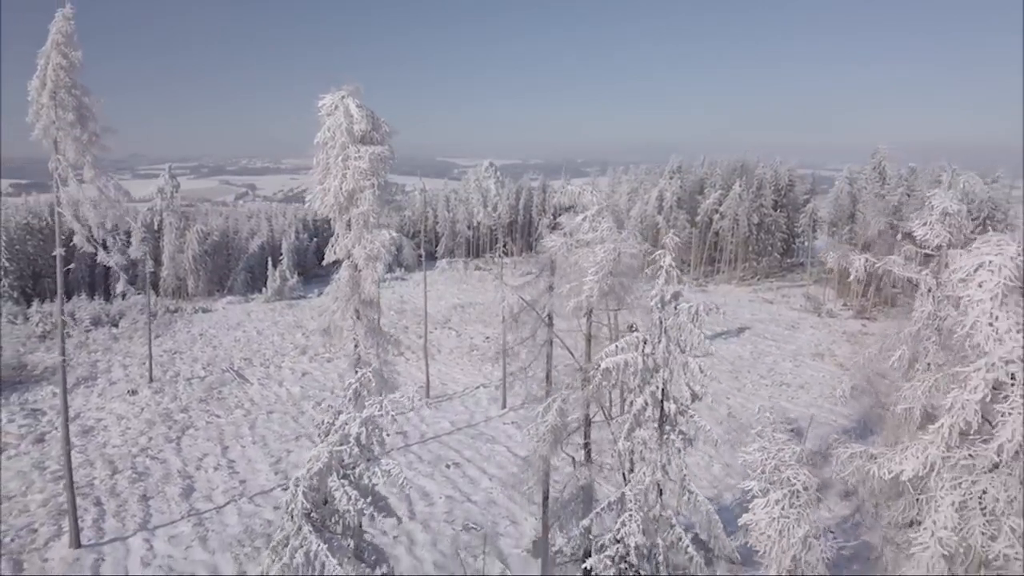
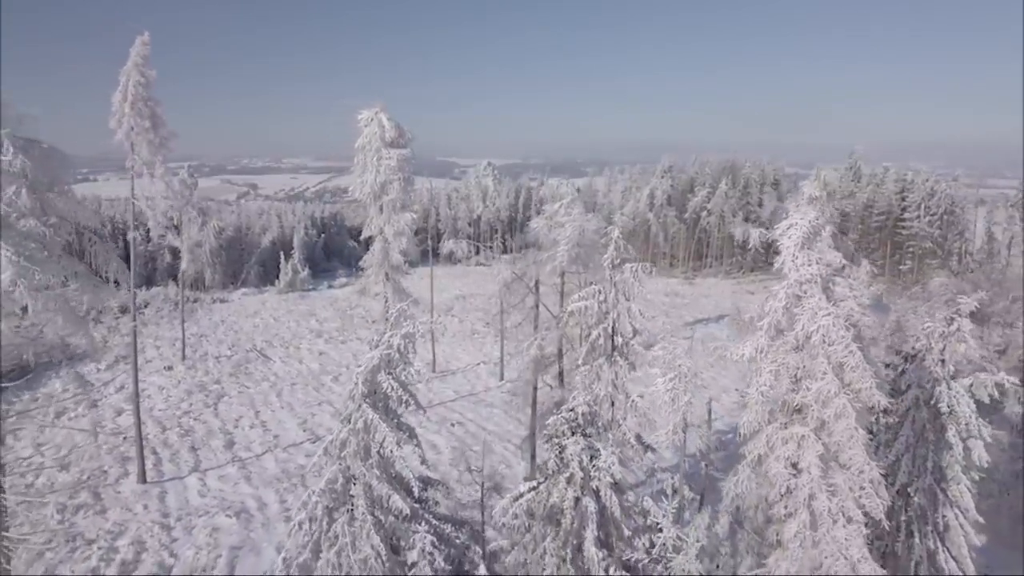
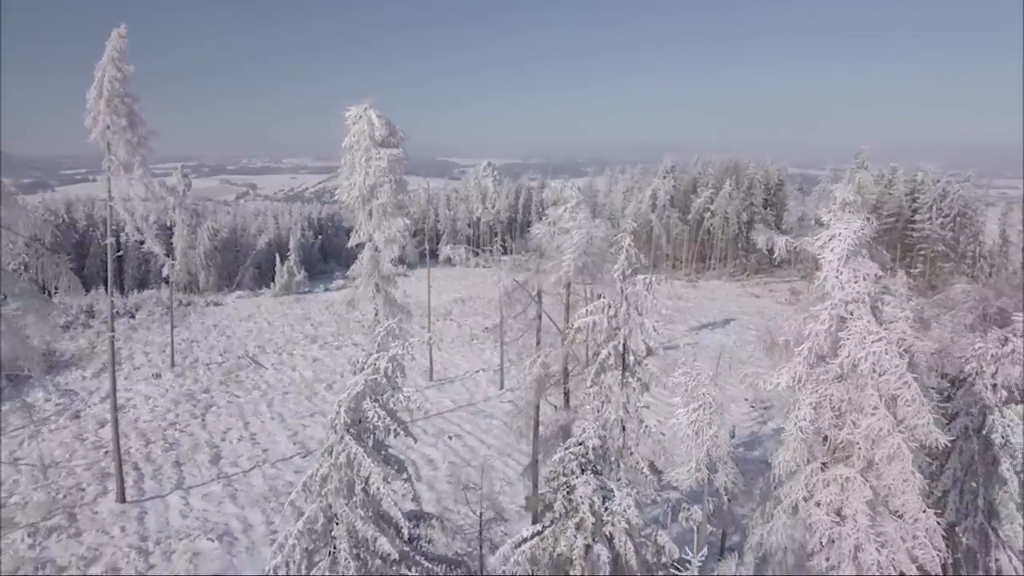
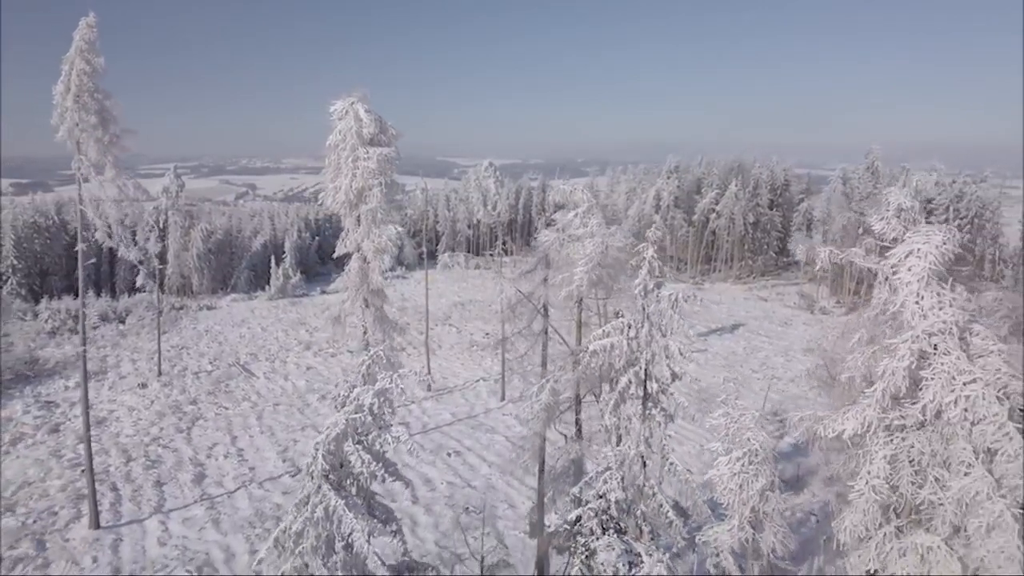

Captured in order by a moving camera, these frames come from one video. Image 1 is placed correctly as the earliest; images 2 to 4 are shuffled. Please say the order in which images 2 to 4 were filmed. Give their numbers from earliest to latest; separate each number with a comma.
4, 3, 2
